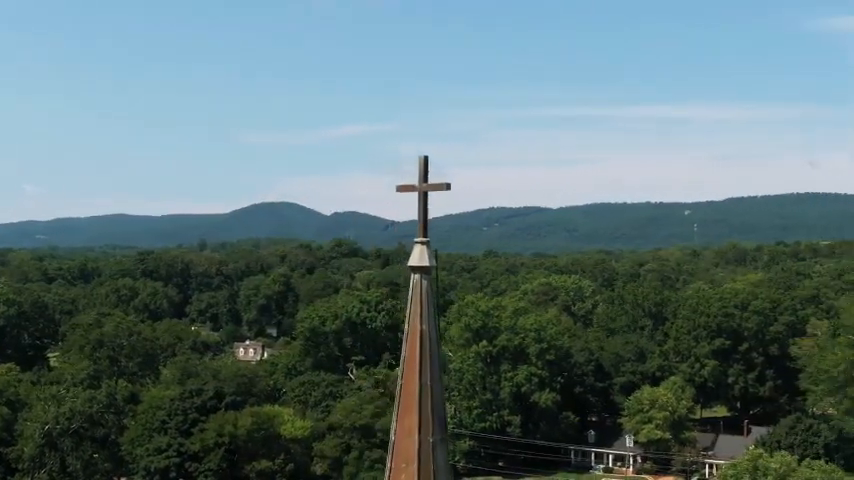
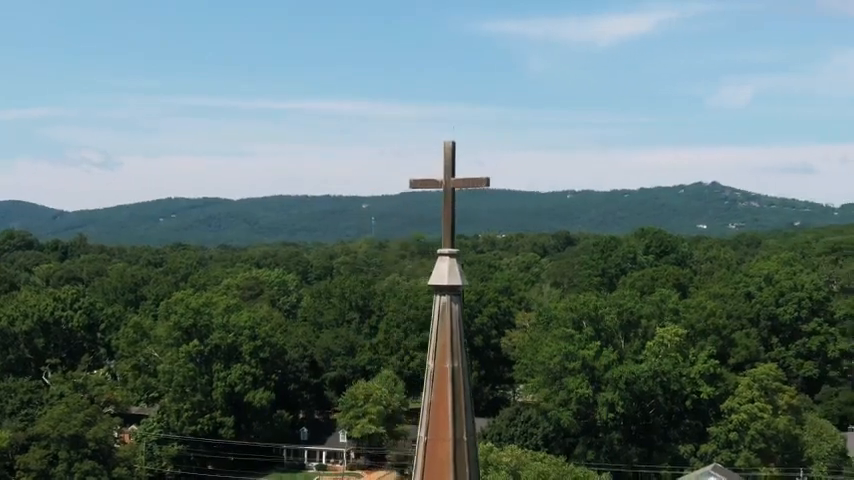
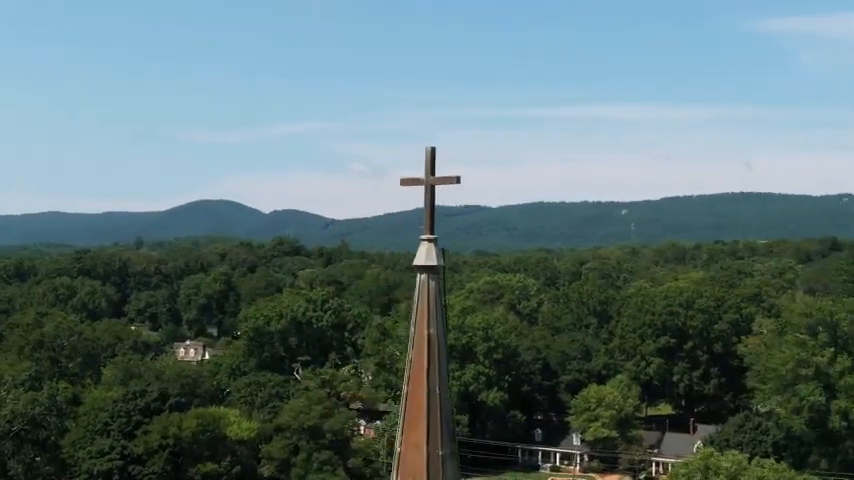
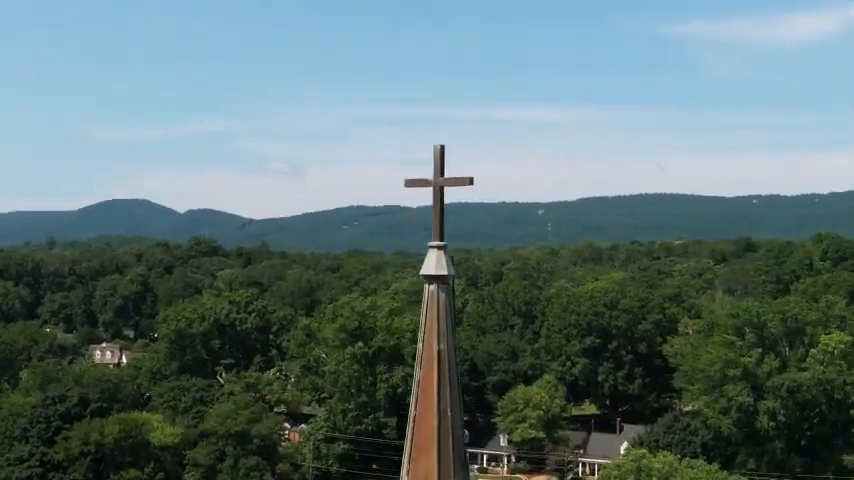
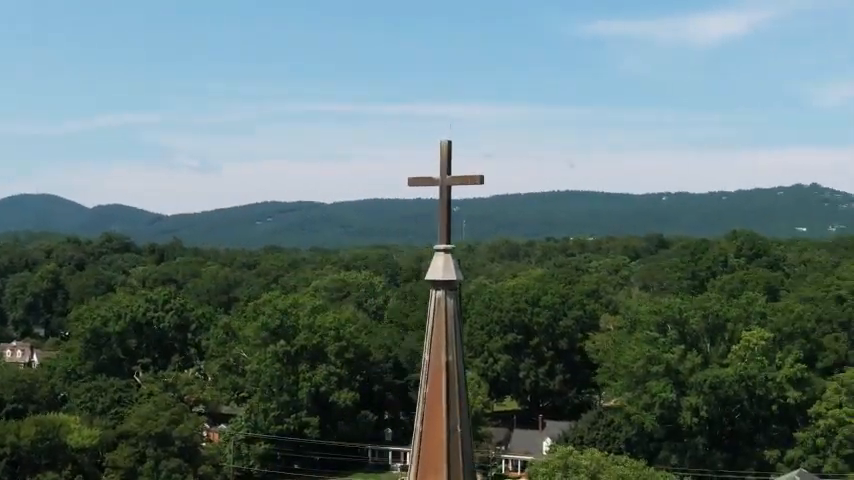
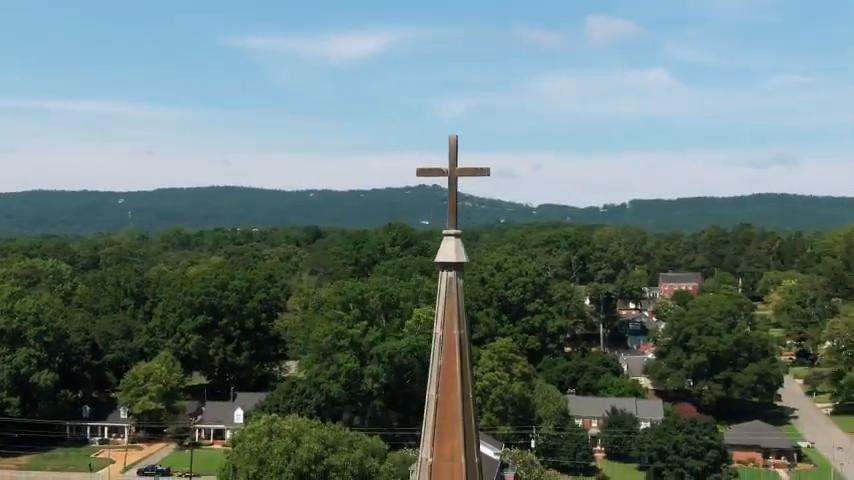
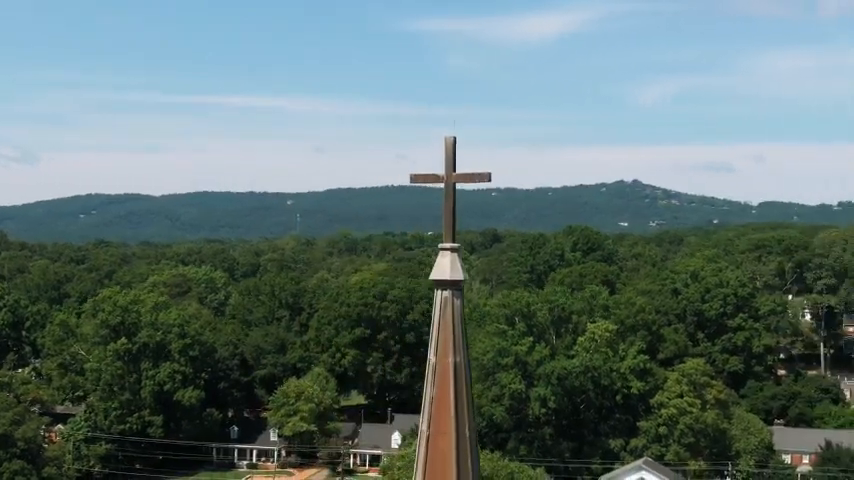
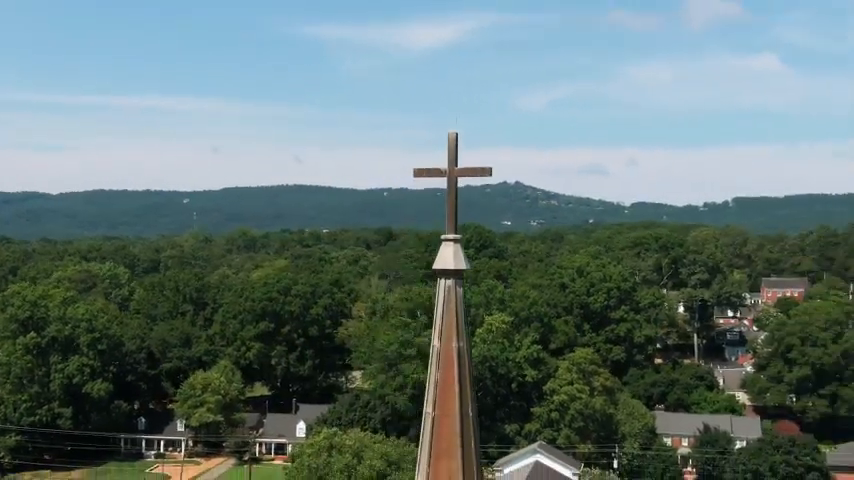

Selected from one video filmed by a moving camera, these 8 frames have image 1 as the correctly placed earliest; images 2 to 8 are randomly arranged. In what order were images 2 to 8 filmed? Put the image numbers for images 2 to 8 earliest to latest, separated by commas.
3, 4, 5, 2, 7, 8, 6
